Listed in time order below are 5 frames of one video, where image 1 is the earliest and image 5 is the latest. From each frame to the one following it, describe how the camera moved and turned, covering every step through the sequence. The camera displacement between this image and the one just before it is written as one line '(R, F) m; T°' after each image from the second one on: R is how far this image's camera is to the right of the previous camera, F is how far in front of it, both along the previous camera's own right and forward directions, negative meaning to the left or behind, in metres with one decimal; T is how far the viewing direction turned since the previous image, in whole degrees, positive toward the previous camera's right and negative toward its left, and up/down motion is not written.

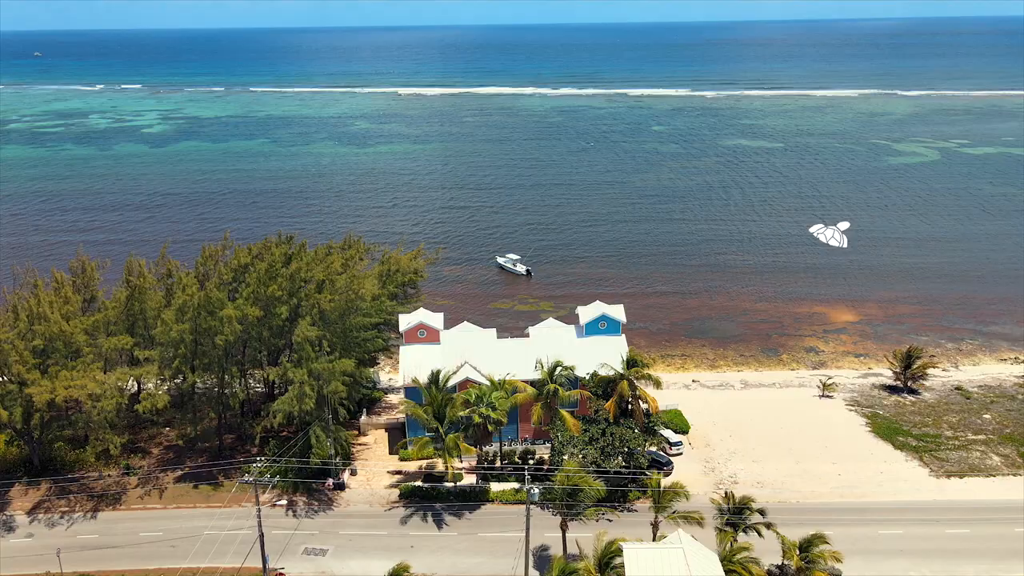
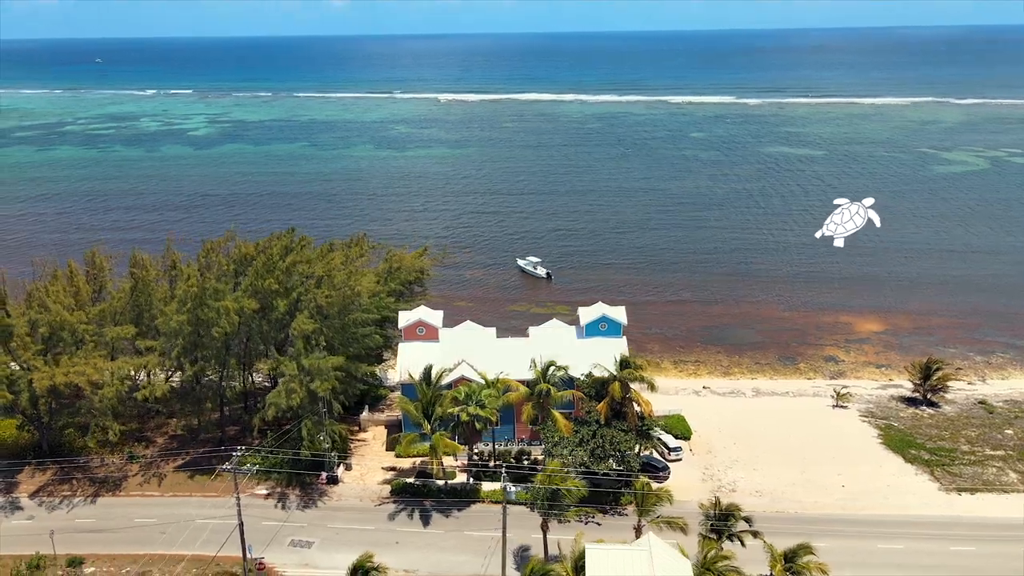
(+2.2, +0.3) m; -3°
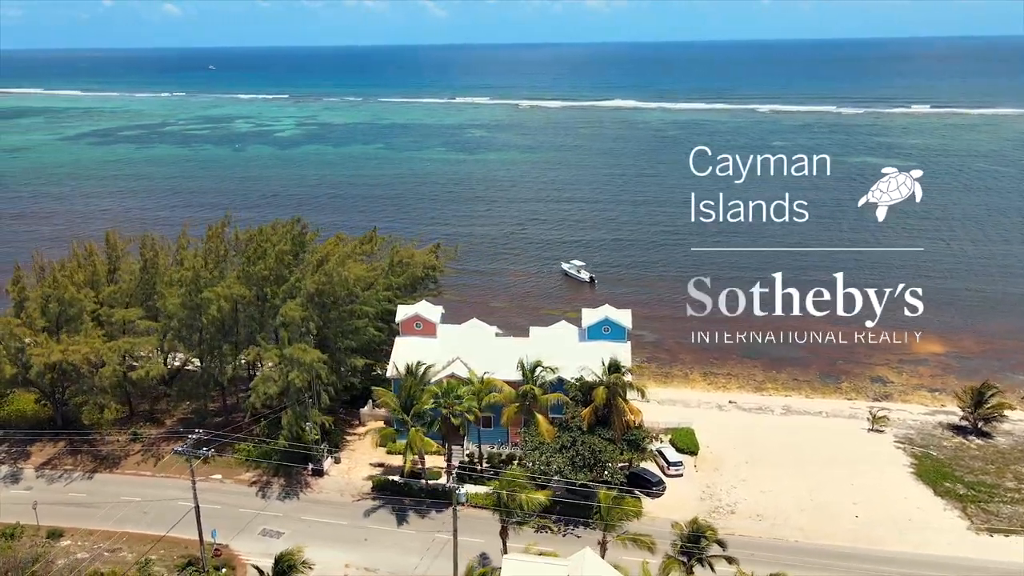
(+4.3, +1.6) m; -7°
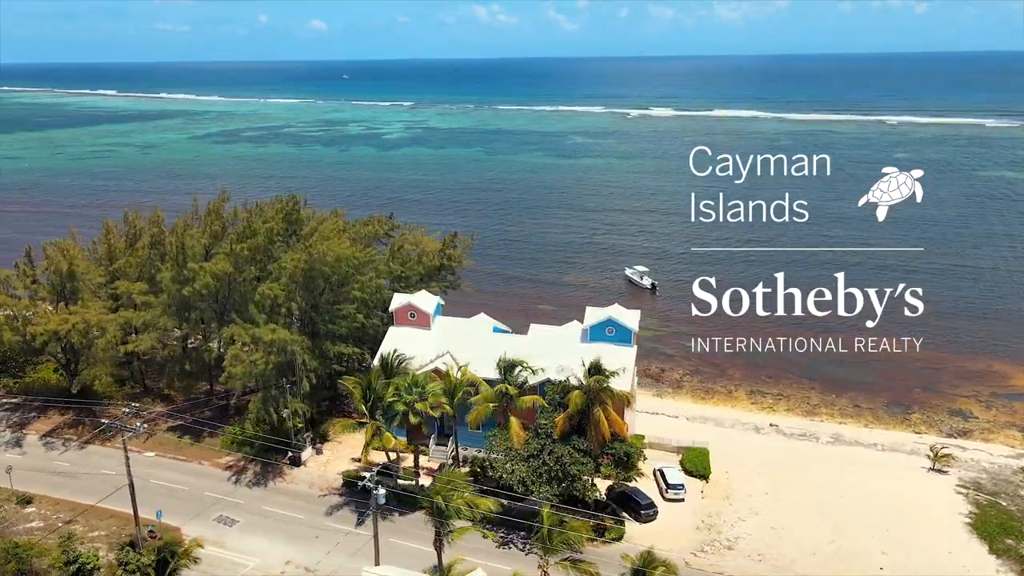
(+5.4, +3.4) m; -9°
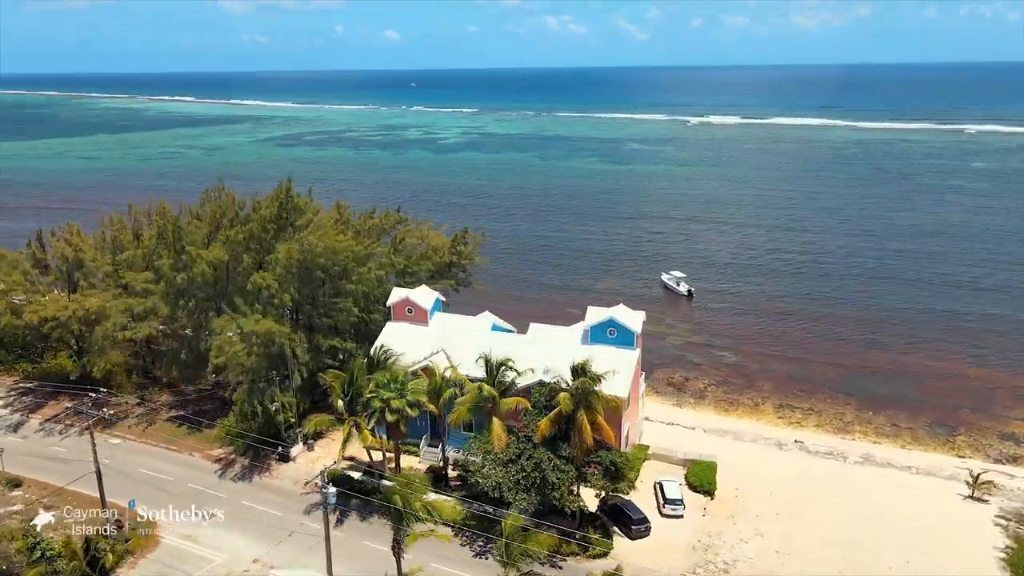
(+2.8, +1.8) m; -5°
